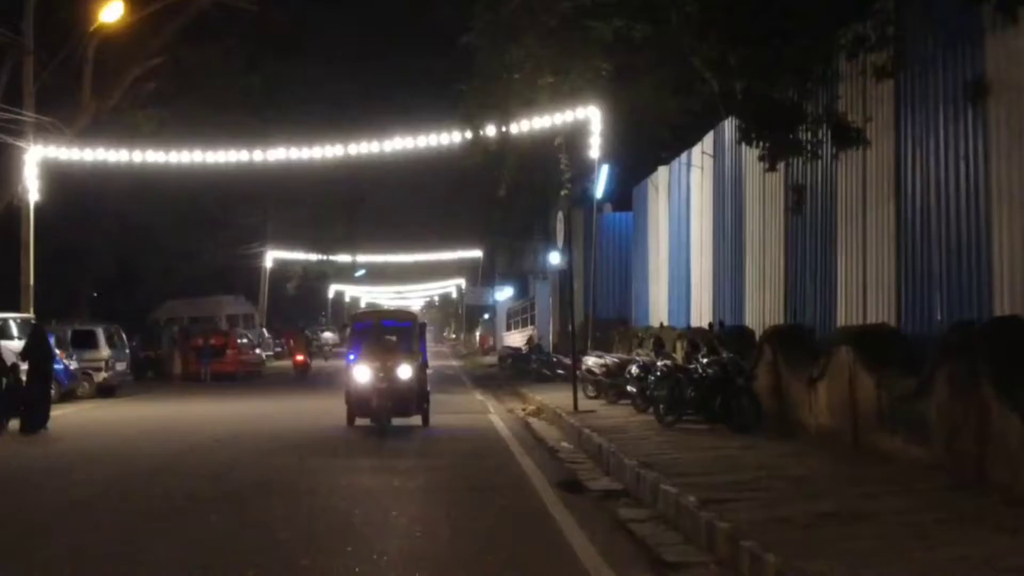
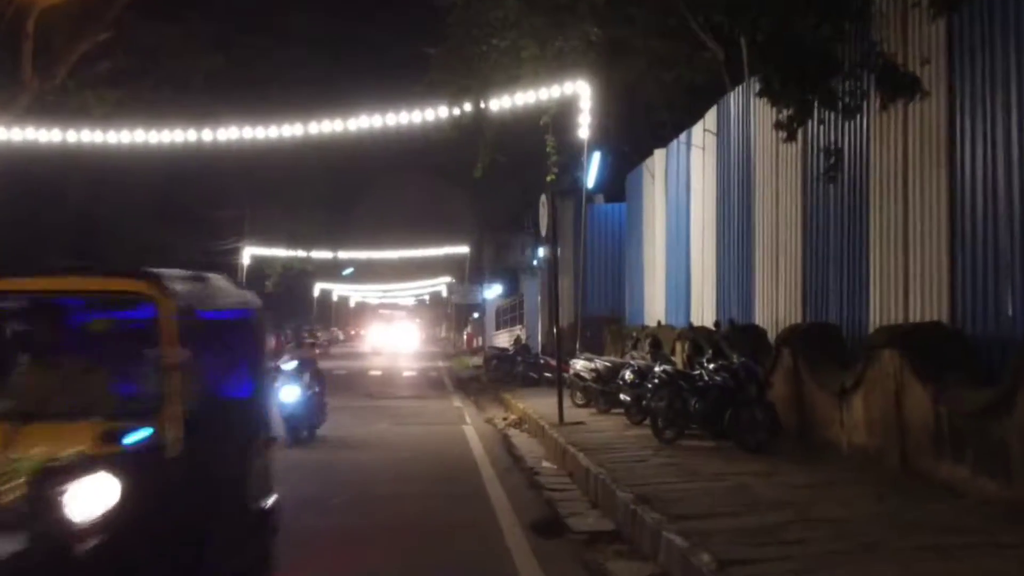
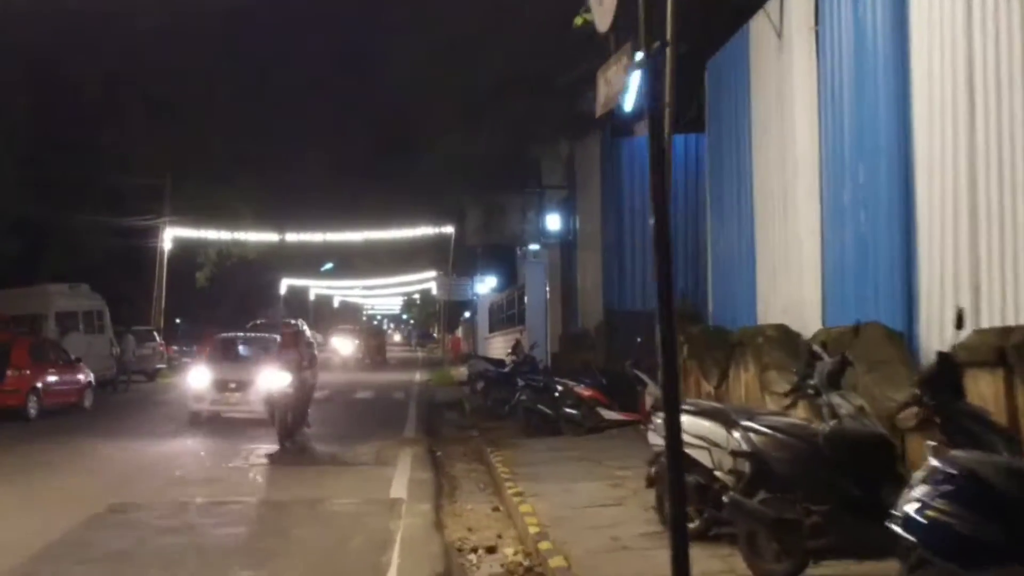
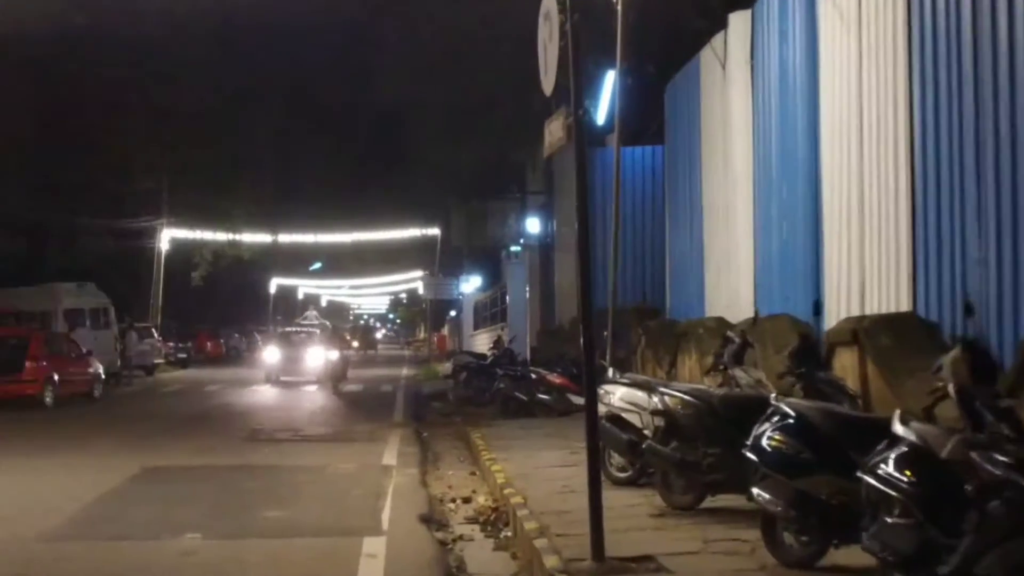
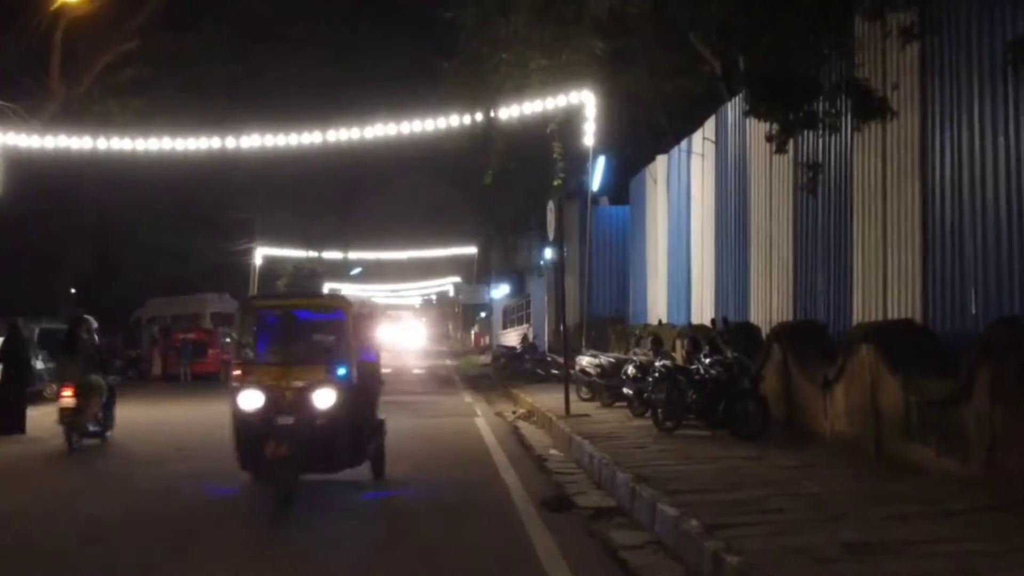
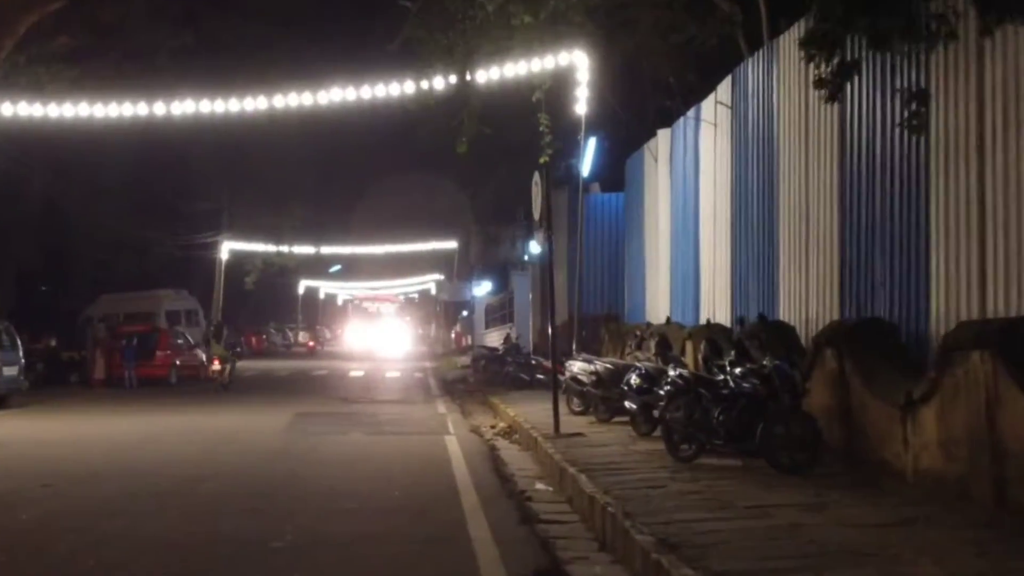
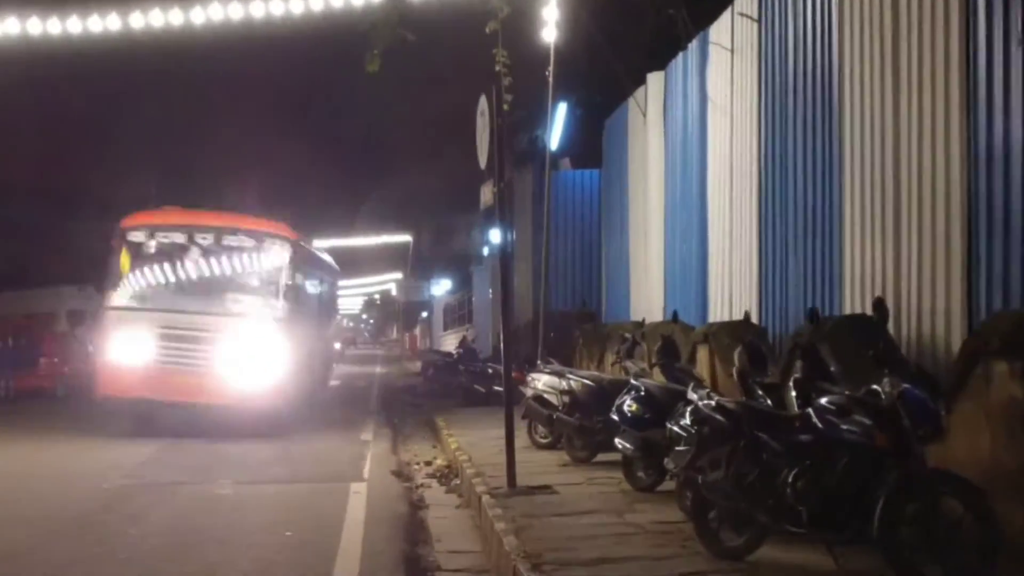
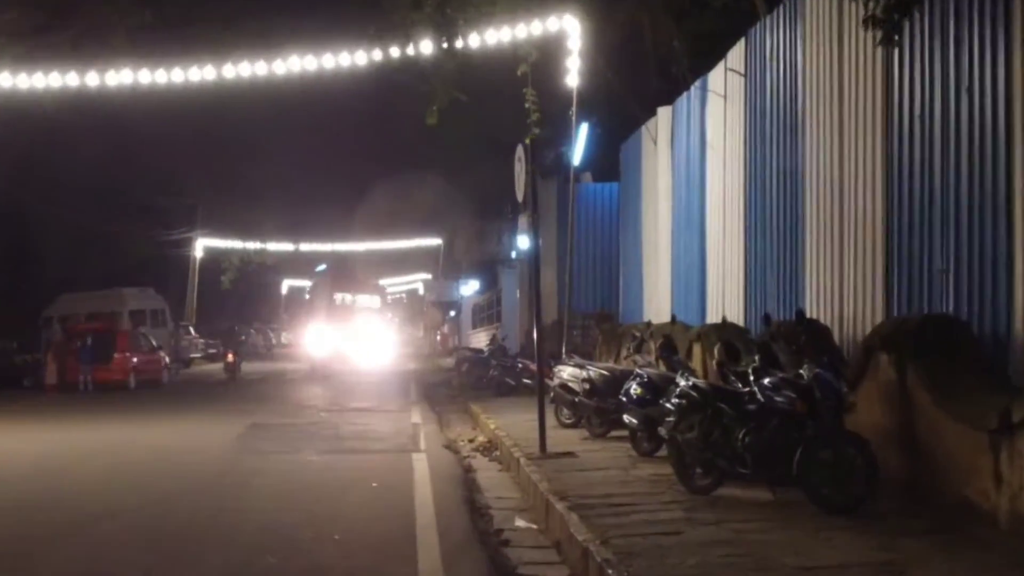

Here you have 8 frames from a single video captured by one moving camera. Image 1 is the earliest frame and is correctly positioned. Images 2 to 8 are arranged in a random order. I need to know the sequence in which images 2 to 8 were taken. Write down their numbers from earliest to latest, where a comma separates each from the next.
5, 2, 6, 8, 7, 4, 3
